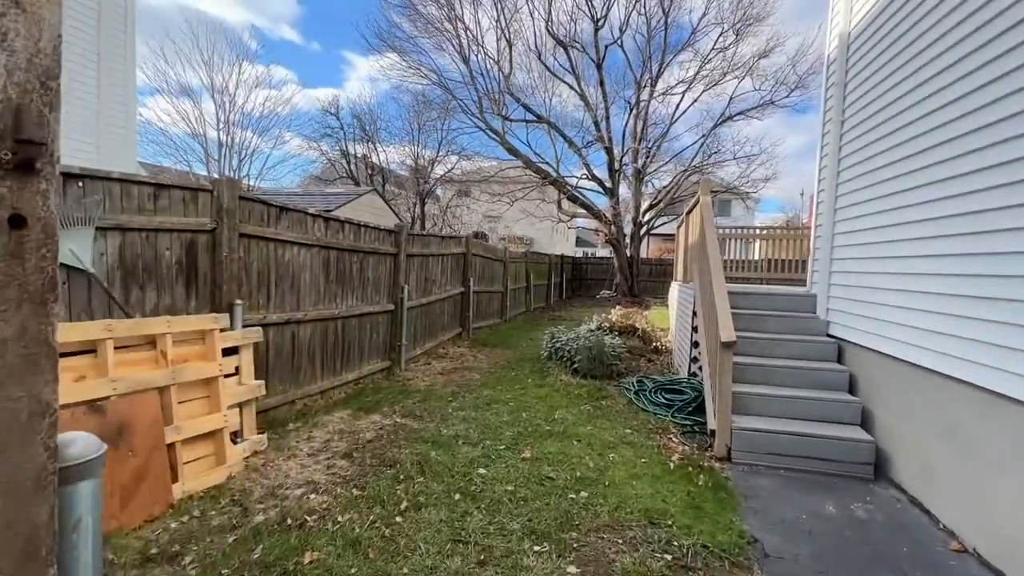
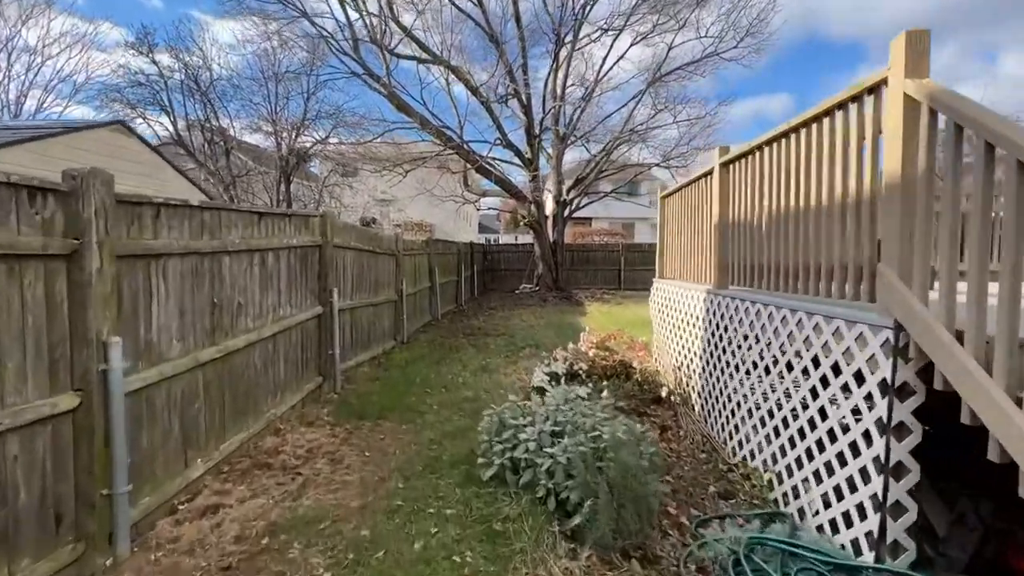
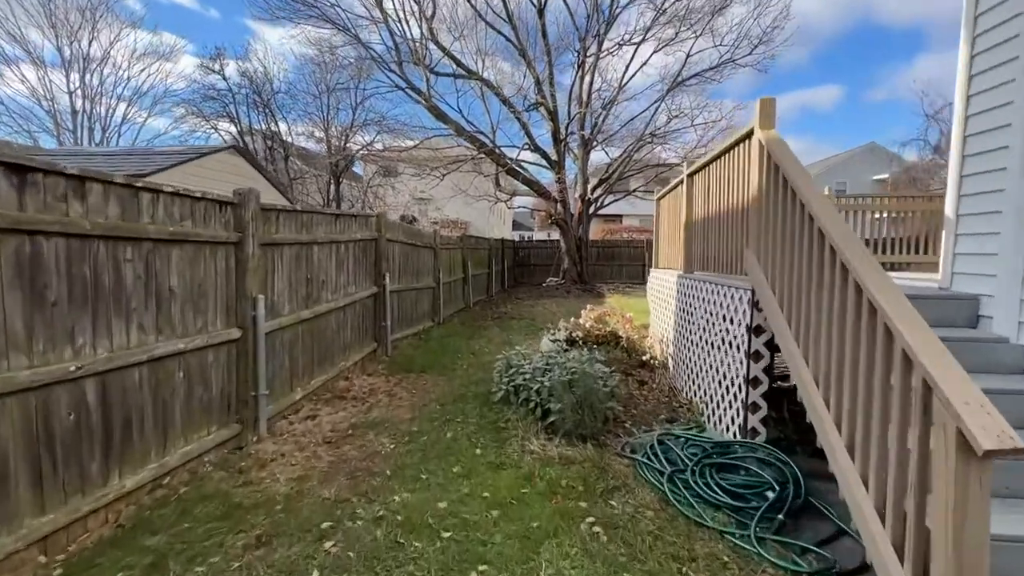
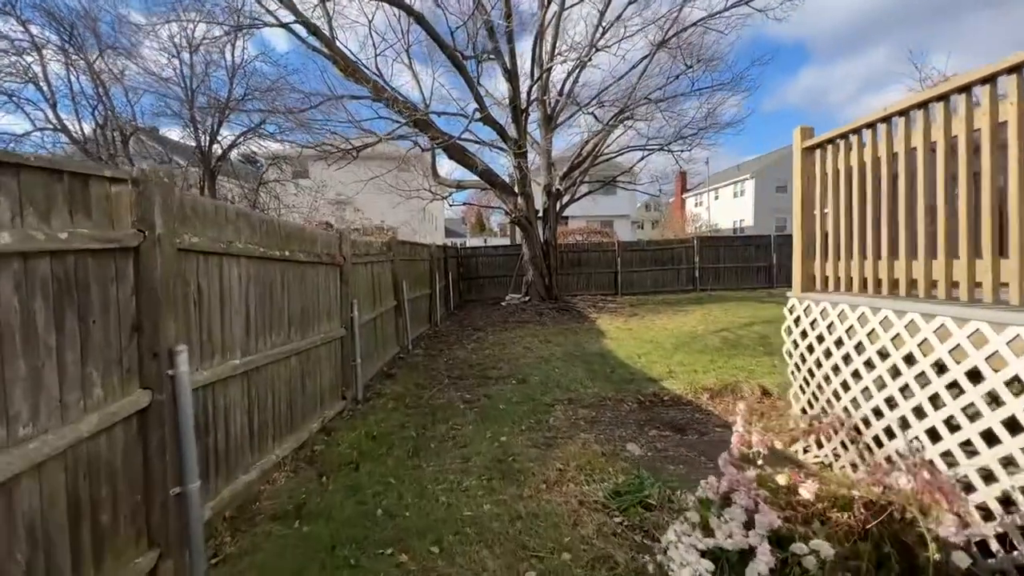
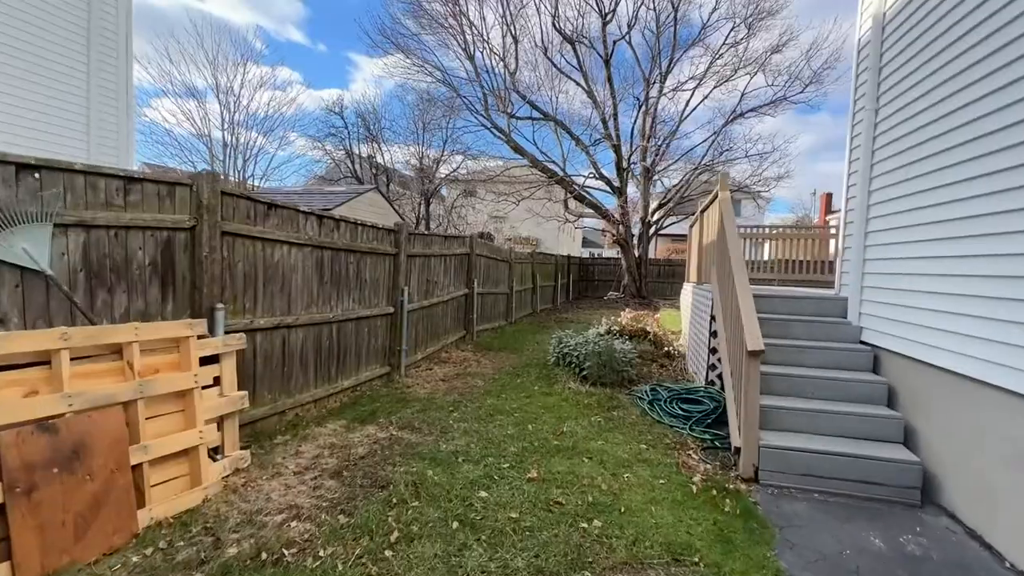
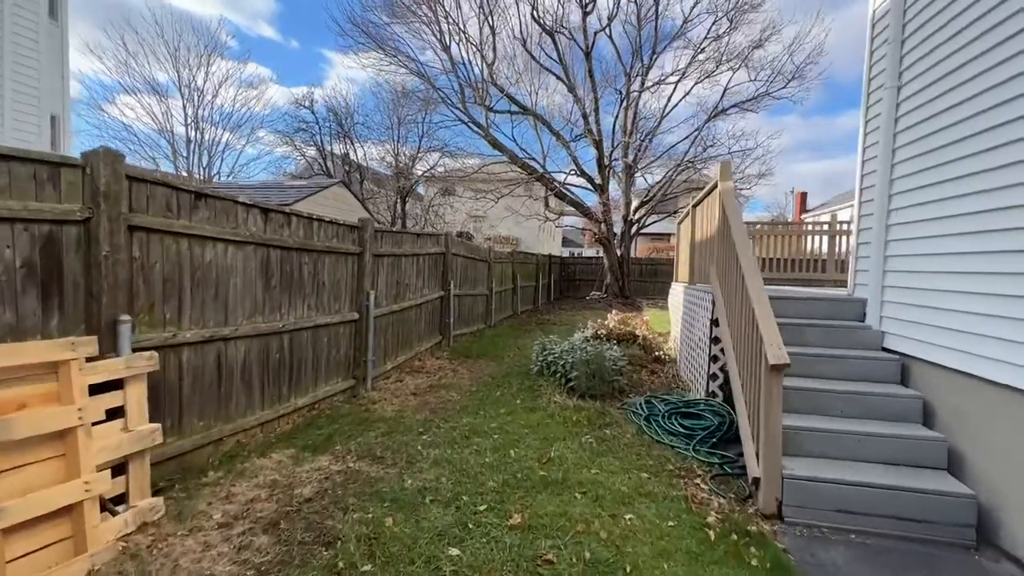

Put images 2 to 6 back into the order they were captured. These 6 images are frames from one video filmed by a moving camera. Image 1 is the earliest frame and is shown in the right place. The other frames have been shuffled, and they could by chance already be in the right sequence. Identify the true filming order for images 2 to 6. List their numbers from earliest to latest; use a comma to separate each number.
5, 6, 3, 2, 4
